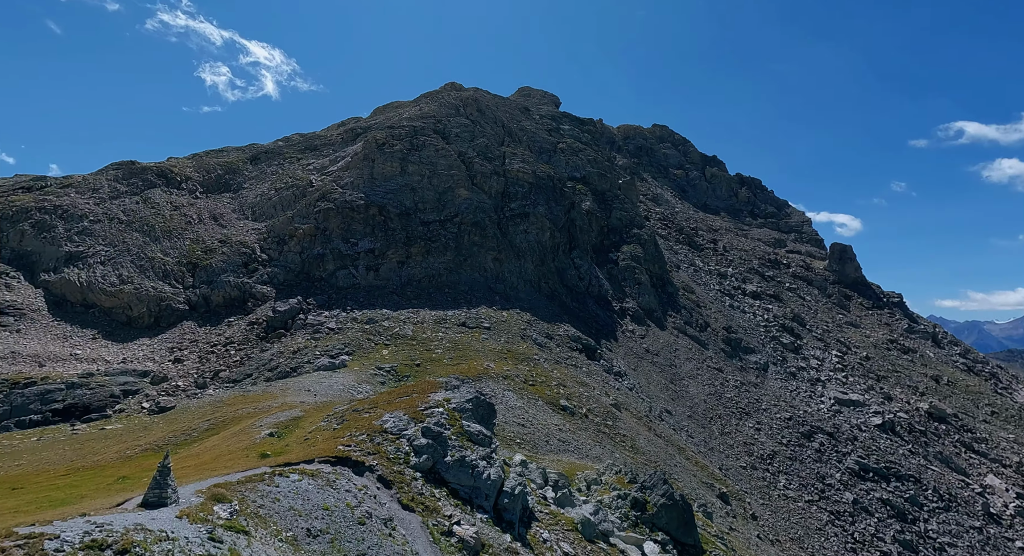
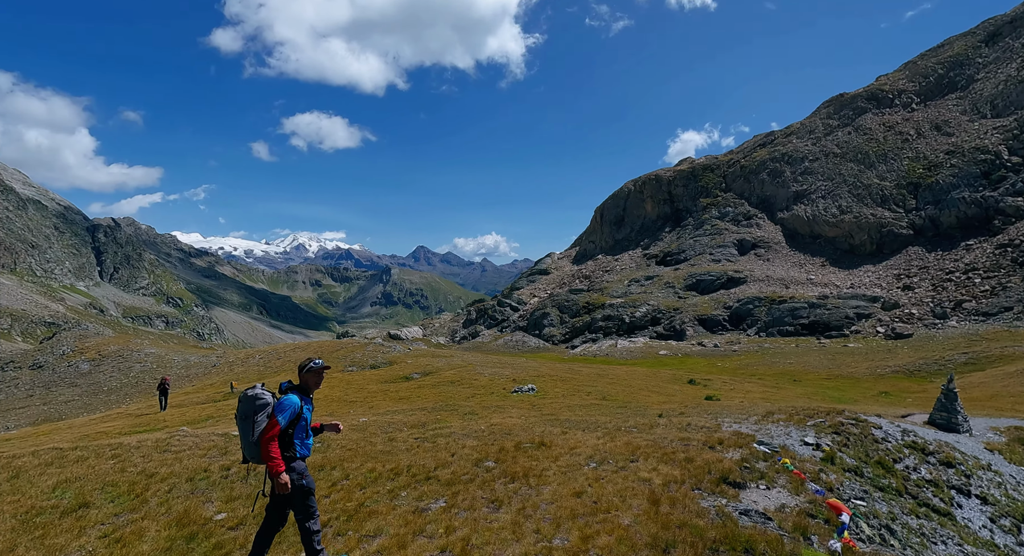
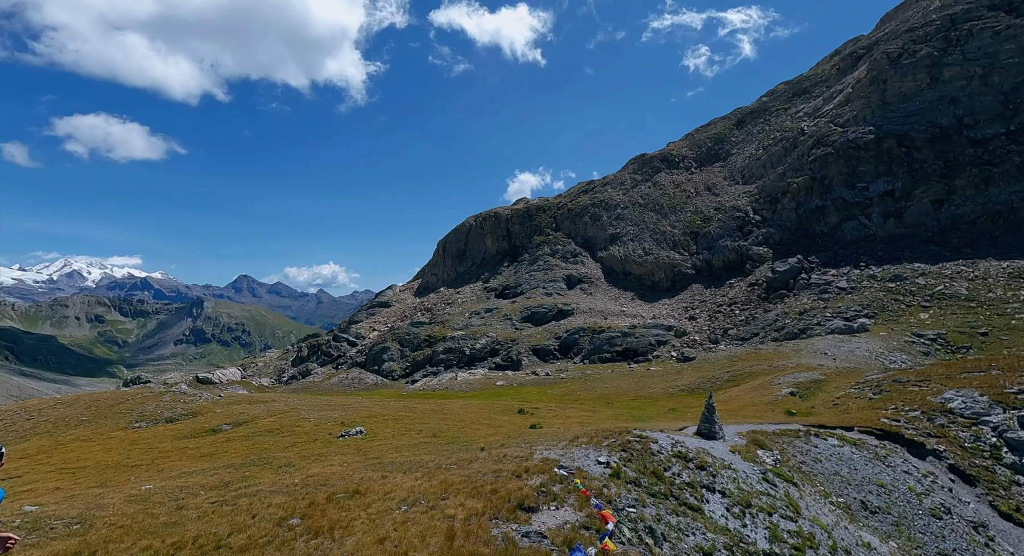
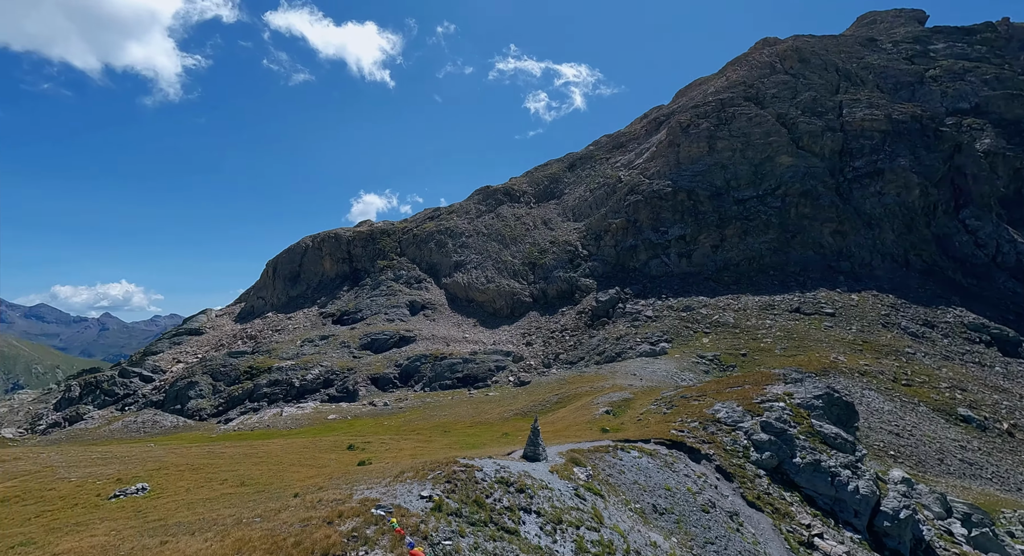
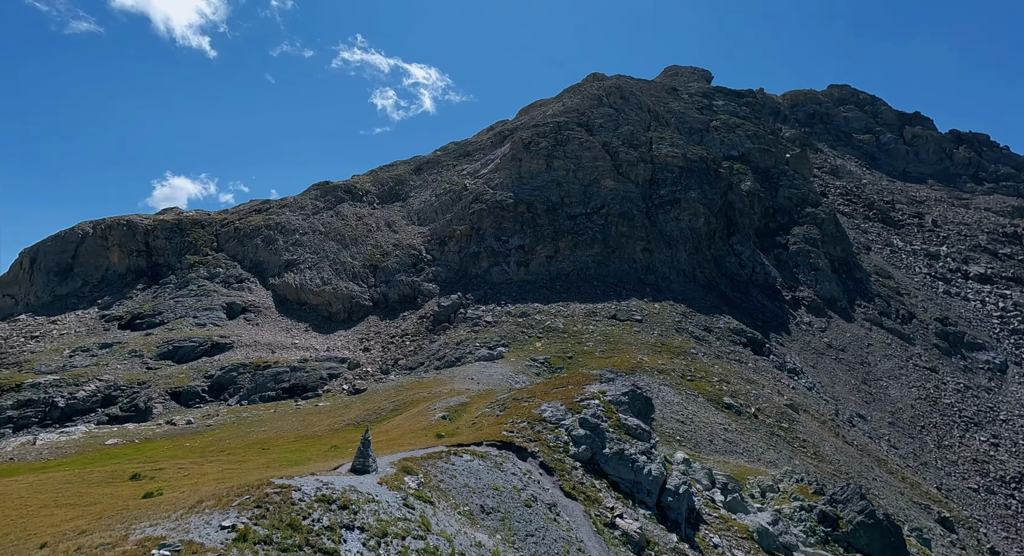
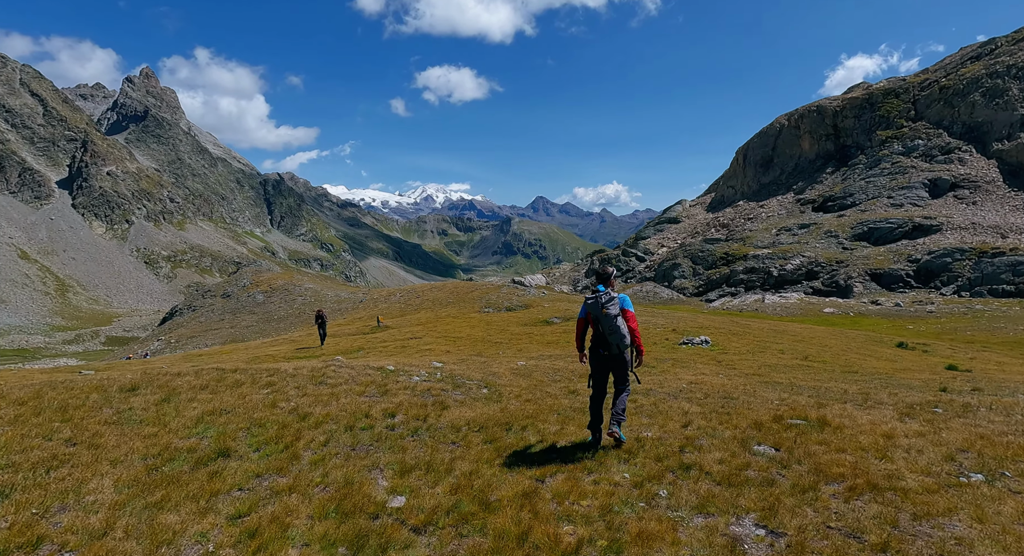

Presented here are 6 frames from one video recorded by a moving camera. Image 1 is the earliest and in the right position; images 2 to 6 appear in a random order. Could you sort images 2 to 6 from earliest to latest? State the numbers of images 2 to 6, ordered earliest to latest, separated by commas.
5, 4, 3, 2, 6
